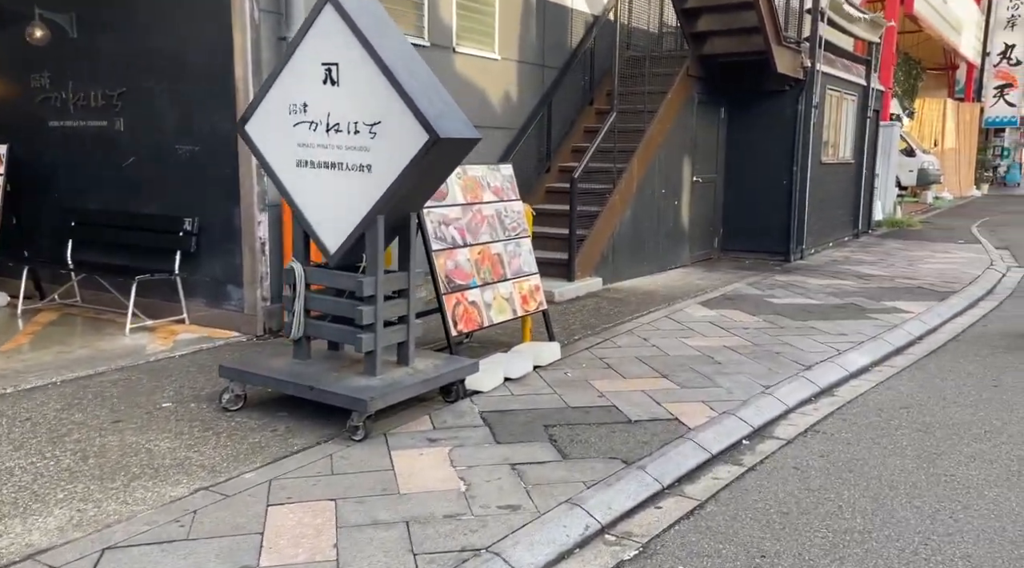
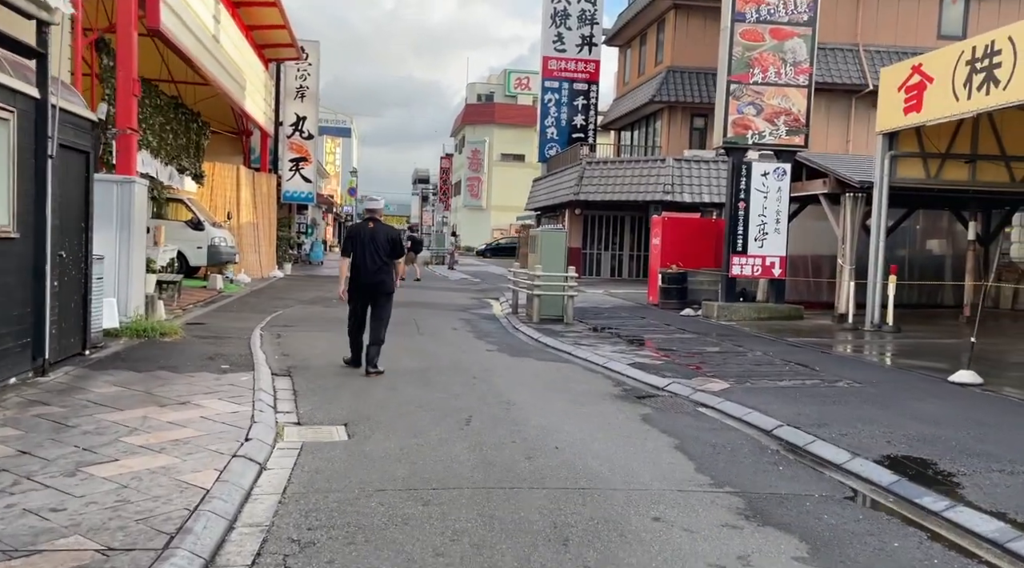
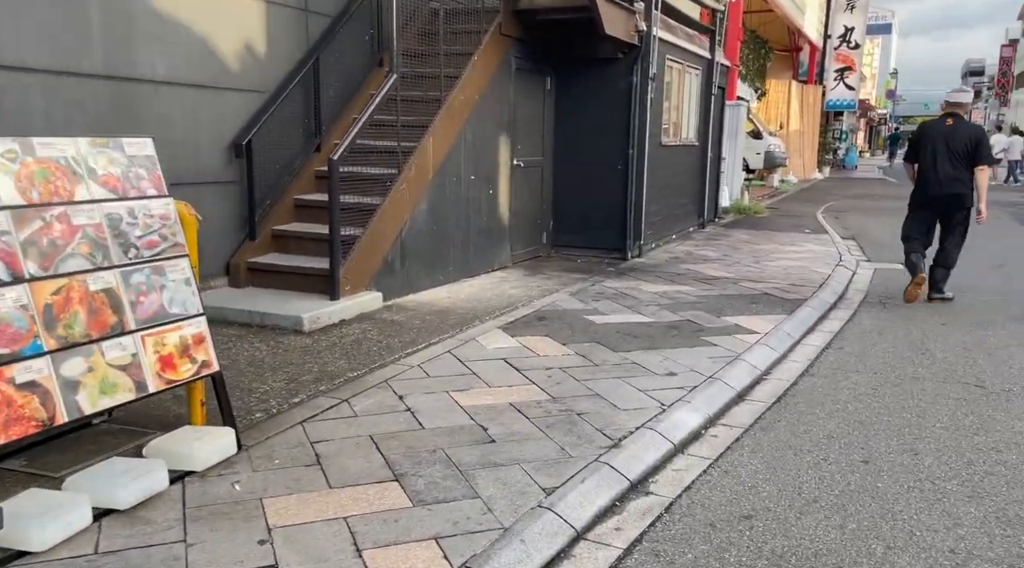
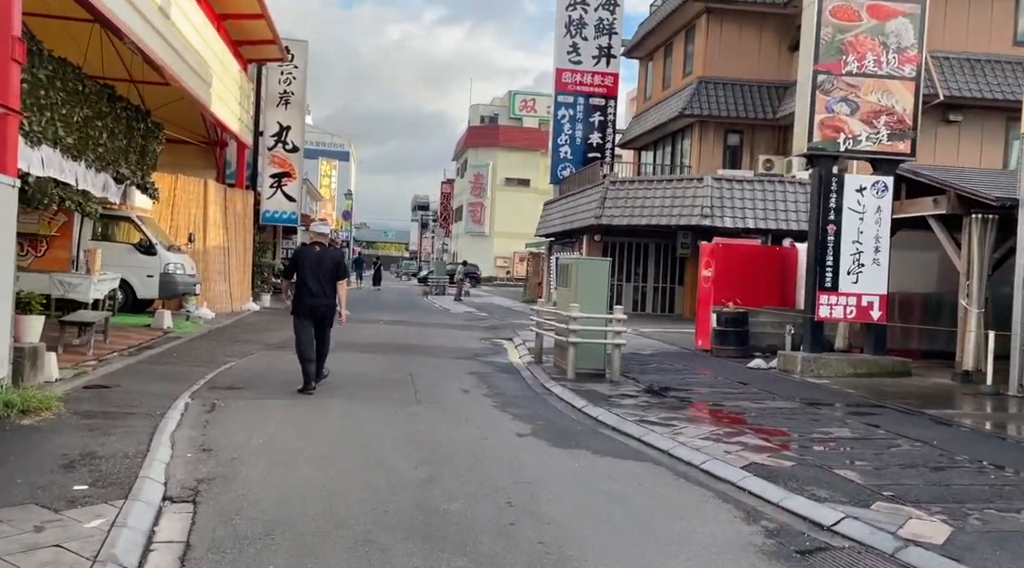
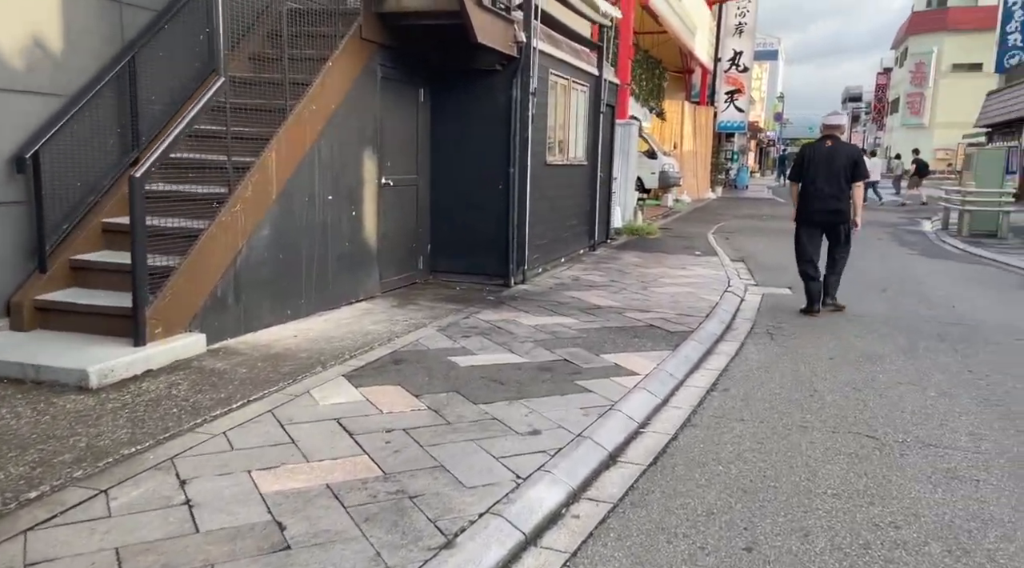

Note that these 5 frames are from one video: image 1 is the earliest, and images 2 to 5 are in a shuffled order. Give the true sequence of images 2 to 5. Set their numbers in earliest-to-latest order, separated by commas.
3, 5, 2, 4
